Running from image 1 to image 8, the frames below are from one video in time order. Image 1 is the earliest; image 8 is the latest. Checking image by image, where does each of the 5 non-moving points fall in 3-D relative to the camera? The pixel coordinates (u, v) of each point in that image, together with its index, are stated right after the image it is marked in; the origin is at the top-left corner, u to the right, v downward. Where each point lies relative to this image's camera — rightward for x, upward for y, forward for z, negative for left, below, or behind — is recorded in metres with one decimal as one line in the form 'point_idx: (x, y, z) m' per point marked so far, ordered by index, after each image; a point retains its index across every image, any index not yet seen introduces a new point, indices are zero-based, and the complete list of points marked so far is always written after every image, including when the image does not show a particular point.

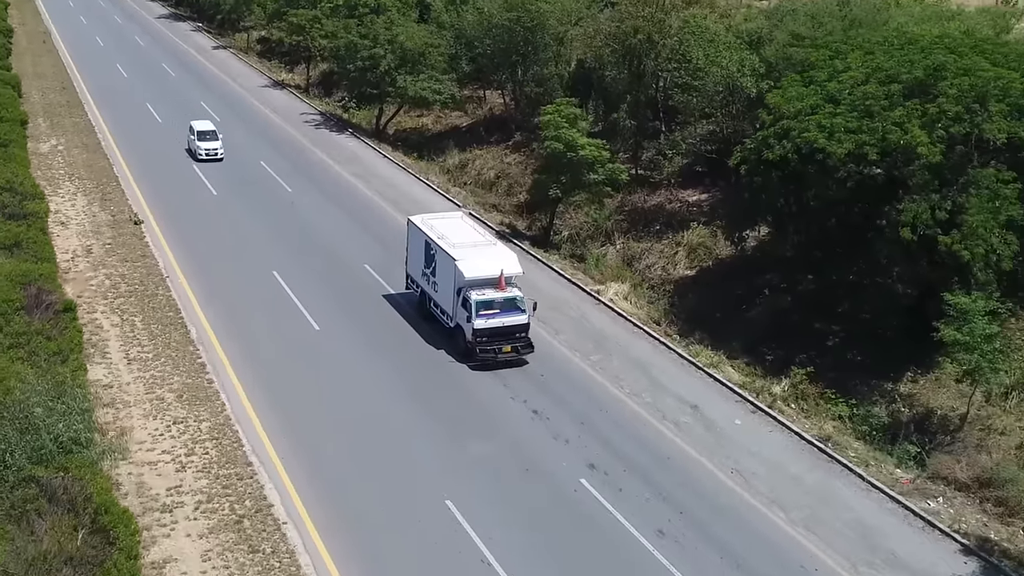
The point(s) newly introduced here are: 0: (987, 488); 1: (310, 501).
0: (+8.5, -3.7, +19.1) m
1: (-3.3, -3.7, +17.9) m
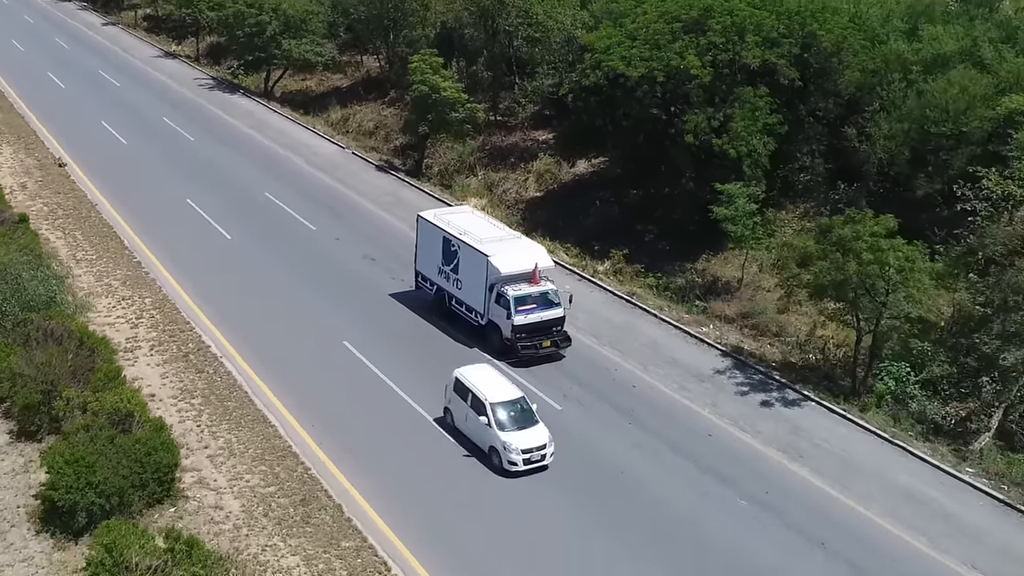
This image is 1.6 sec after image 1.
0: (+5.7, -0.9, +25.8) m
1: (-5.9, -1.3, +23.6) m
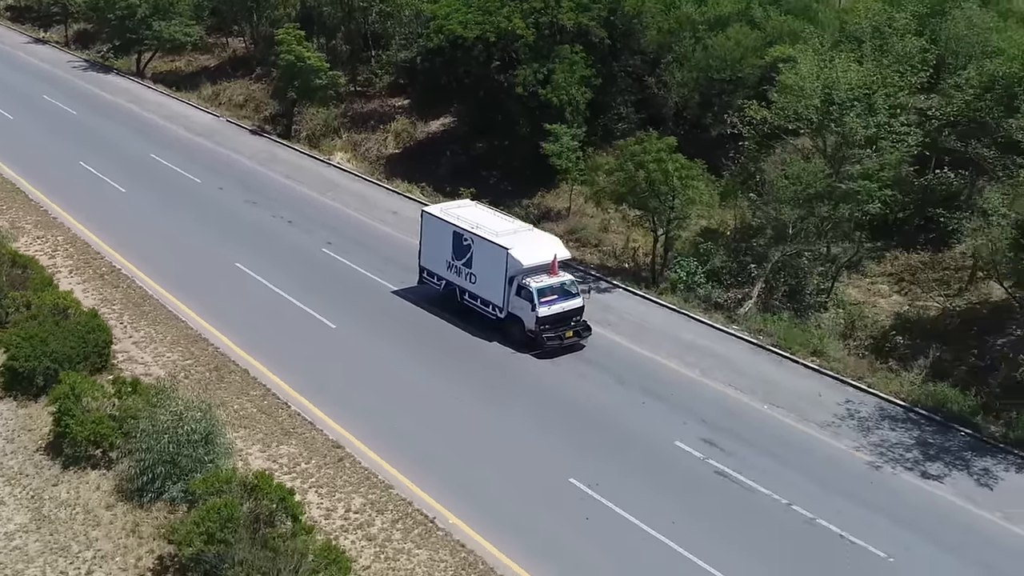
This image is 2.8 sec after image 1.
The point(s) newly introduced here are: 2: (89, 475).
0: (+1.8, +1.5, +31.5) m
1: (-9.4, +0.4, +27.9) m
2: (-7.2, -3.2, +18.5) m
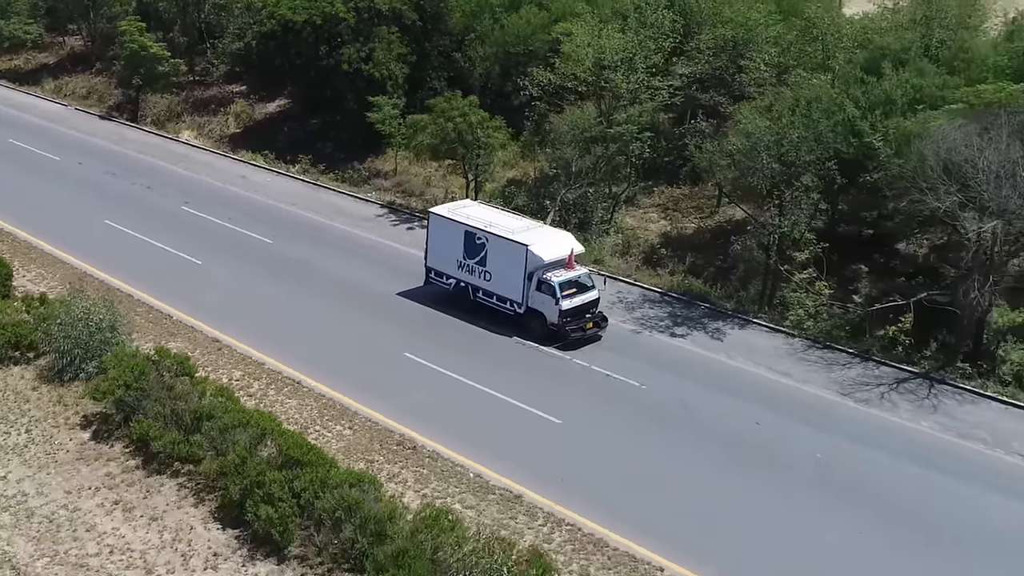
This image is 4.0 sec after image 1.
0: (-3.8, +3.4, +37.1) m
1: (-14.4, +1.7, +31.9) m
2: (-10.6, -1.7, +22.9) m
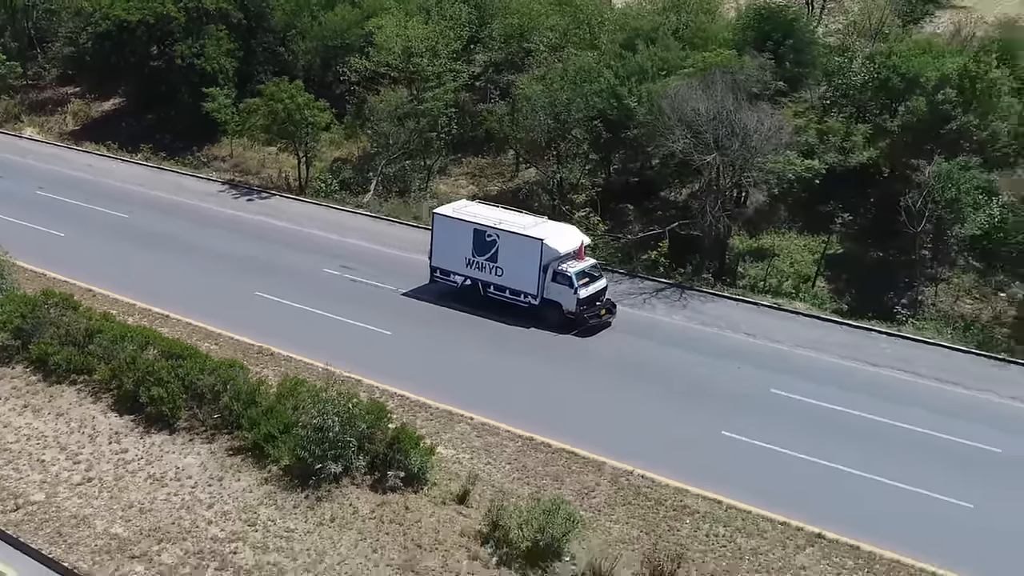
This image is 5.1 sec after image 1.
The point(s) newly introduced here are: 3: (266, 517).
0: (-10.5, +4.5, +41.5) m
1: (-20.0, +2.3, +34.7) m
2: (-14.7, -0.7, +26.4) m
3: (-4.5, -4.2, +19.6) m
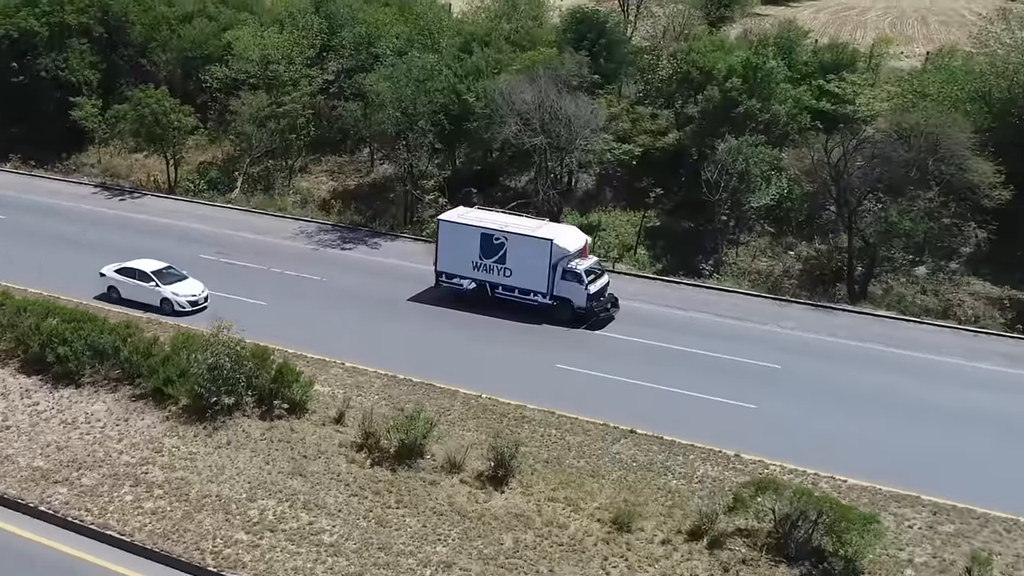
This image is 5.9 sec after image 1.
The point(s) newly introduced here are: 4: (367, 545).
0: (-16.5, +4.6, +44.1) m
1: (-25.0, +2.1, +36.1) m
2: (-18.5, -0.6, +28.5) m
3: (-7.3, -3.4, +23.0) m
4: (-2.7, -4.8, +20.0) m
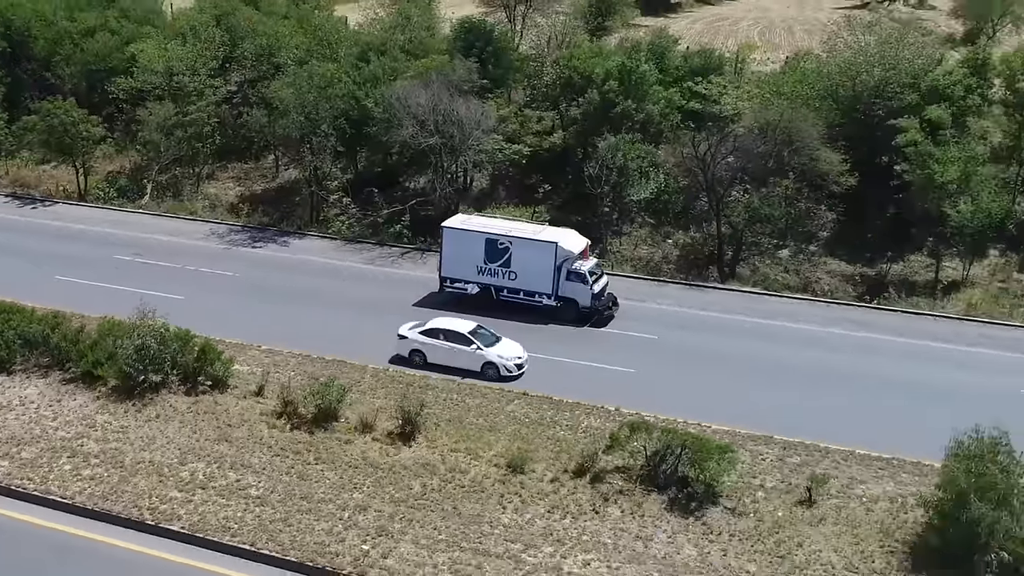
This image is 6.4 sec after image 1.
0: (-20.9, +4.3, +45.4) m
1: (-28.4, +1.6, +36.6) m
2: (-21.2, -0.7, +29.6) m
3: (-9.5, -3.1, +25.1) m
4: (-4.6, -4.3, +22.5) m
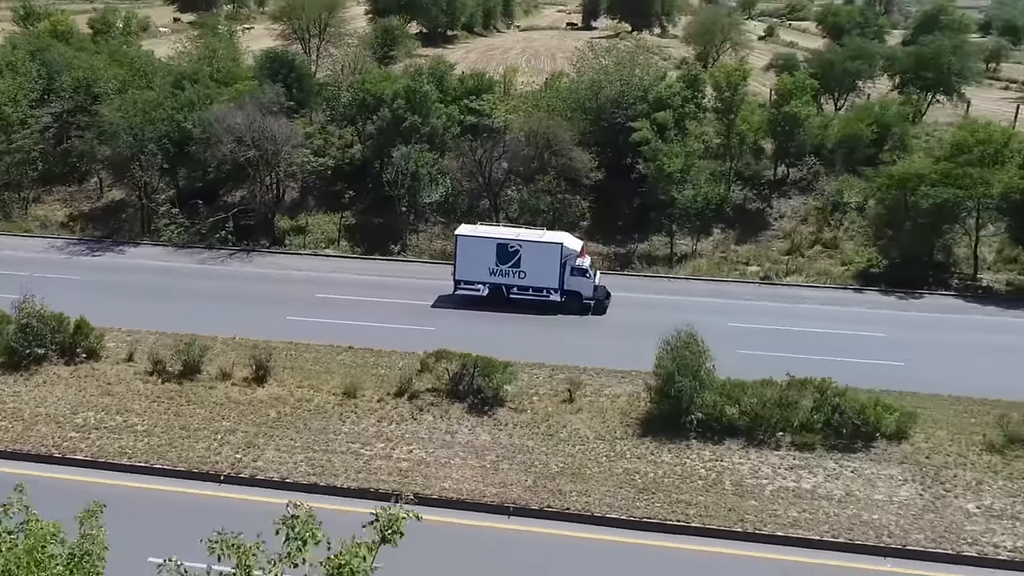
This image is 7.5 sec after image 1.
0: (-29.7, +3.3, +47.9) m
1: (-35.3, +0.4, +37.8) m
2: (-26.8, -1.2, +32.3) m
3: (-14.3, -2.8, +30.0) m
4: (-8.9, -3.6, +28.4) m
